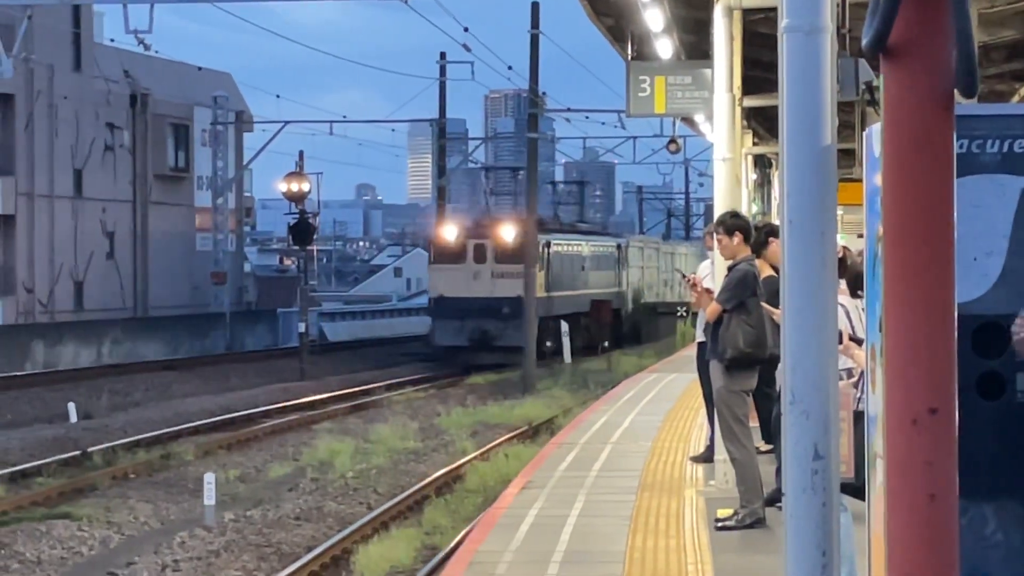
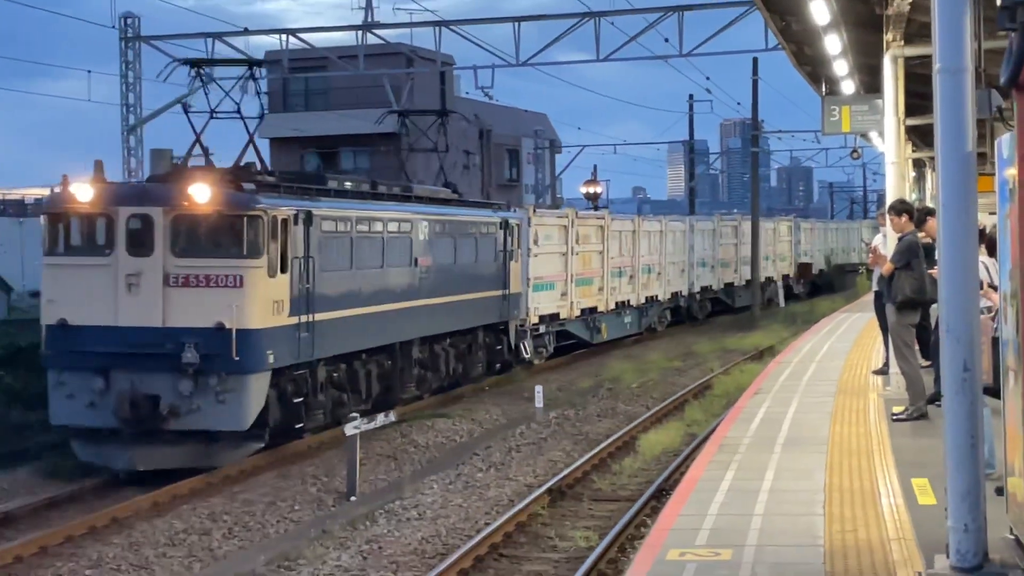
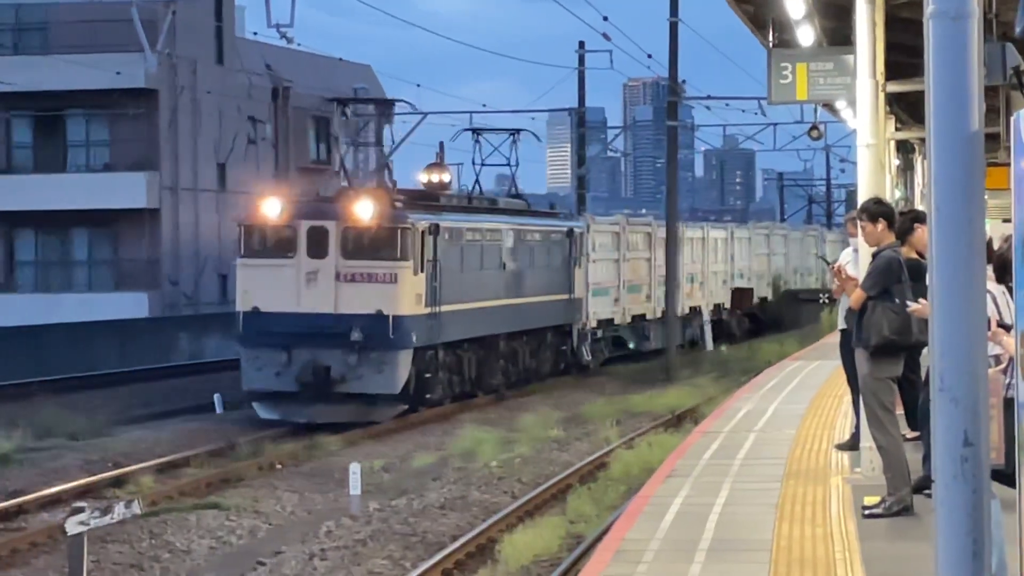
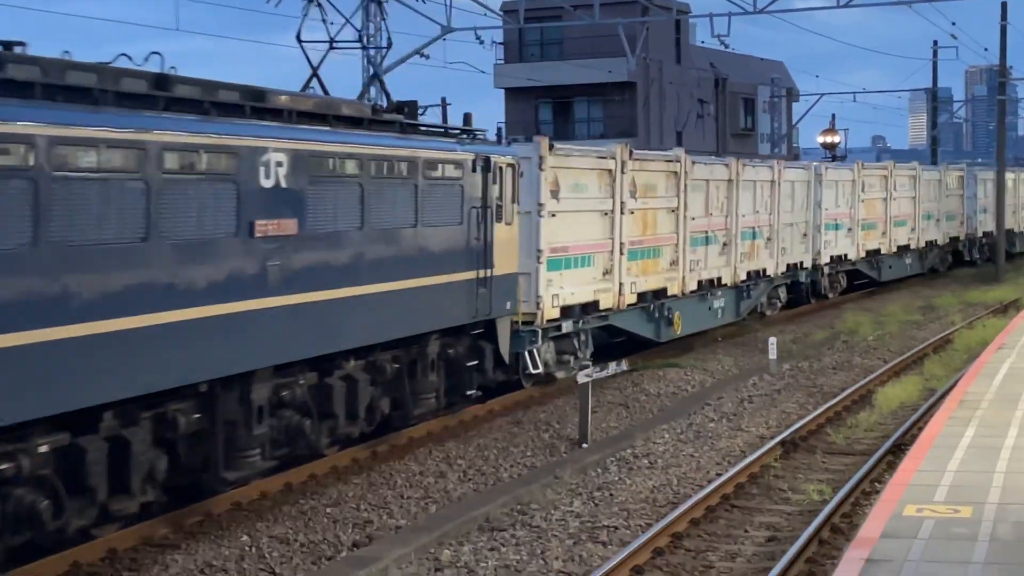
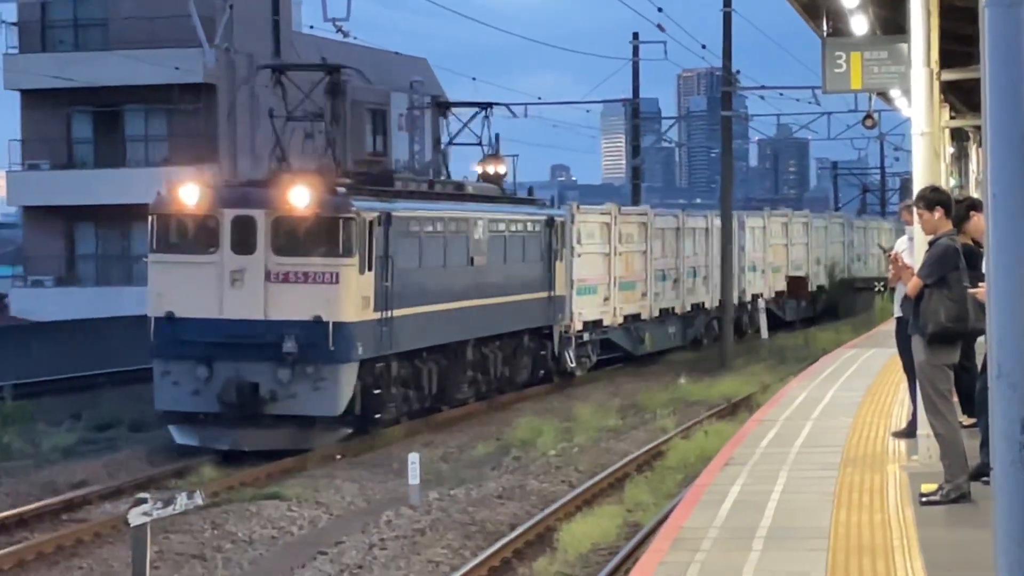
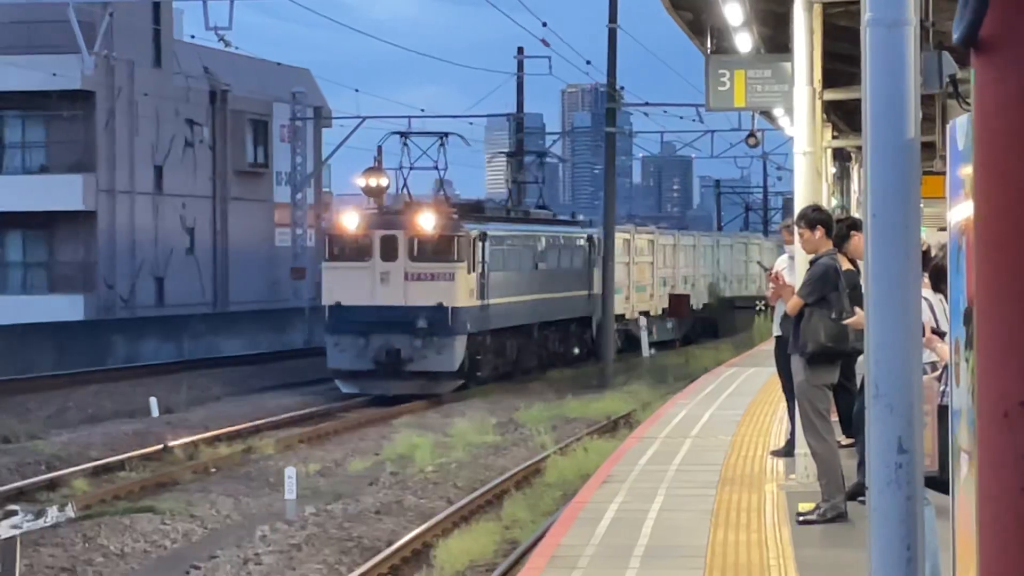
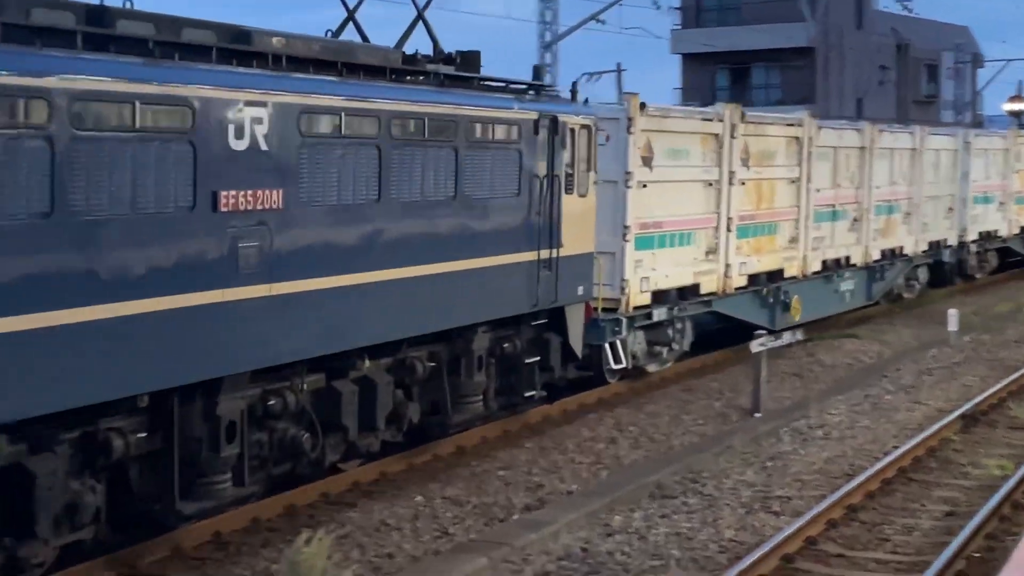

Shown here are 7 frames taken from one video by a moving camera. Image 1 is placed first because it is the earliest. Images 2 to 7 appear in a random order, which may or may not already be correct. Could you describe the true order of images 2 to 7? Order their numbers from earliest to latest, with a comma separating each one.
6, 3, 5, 2, 4, 7
